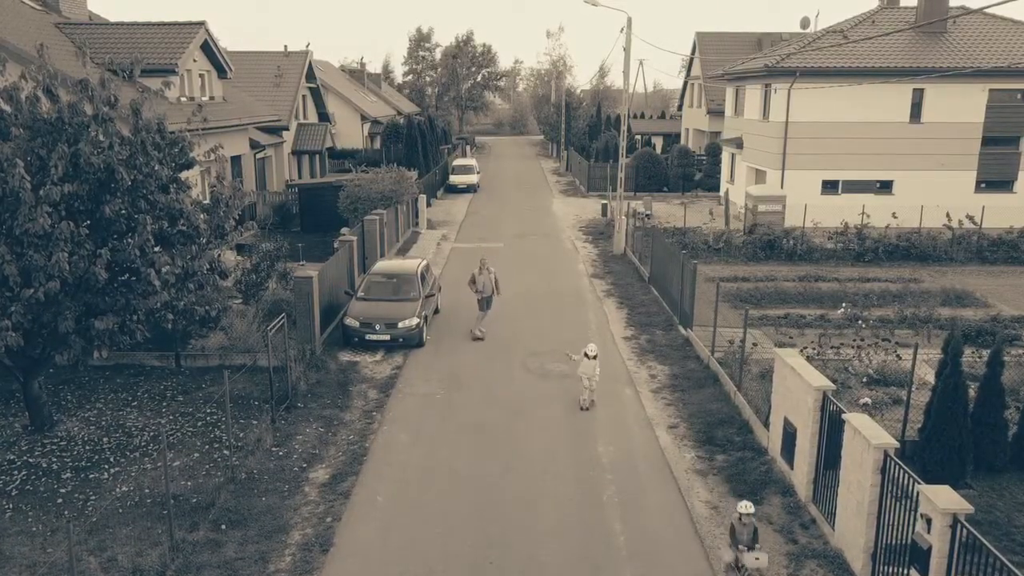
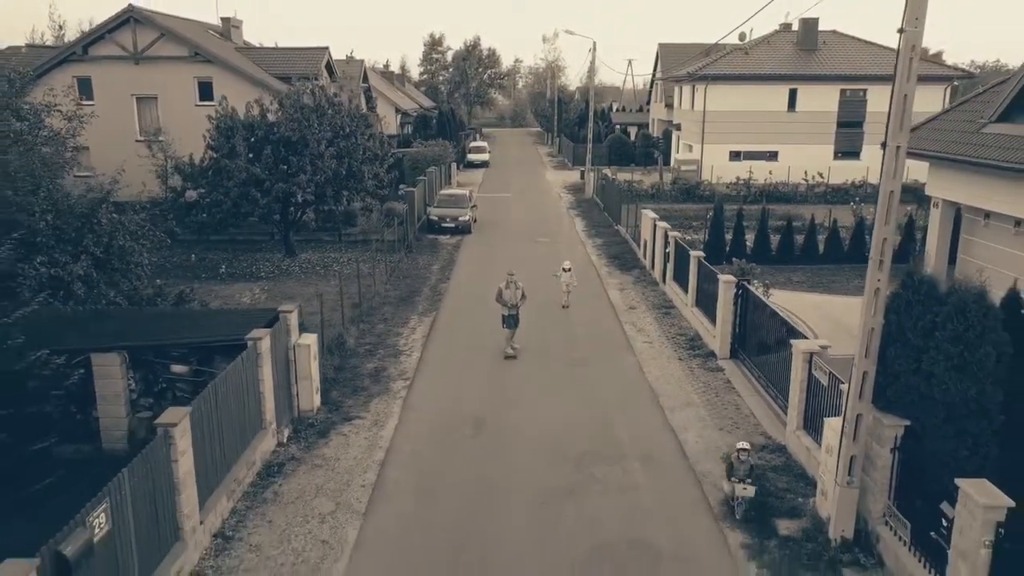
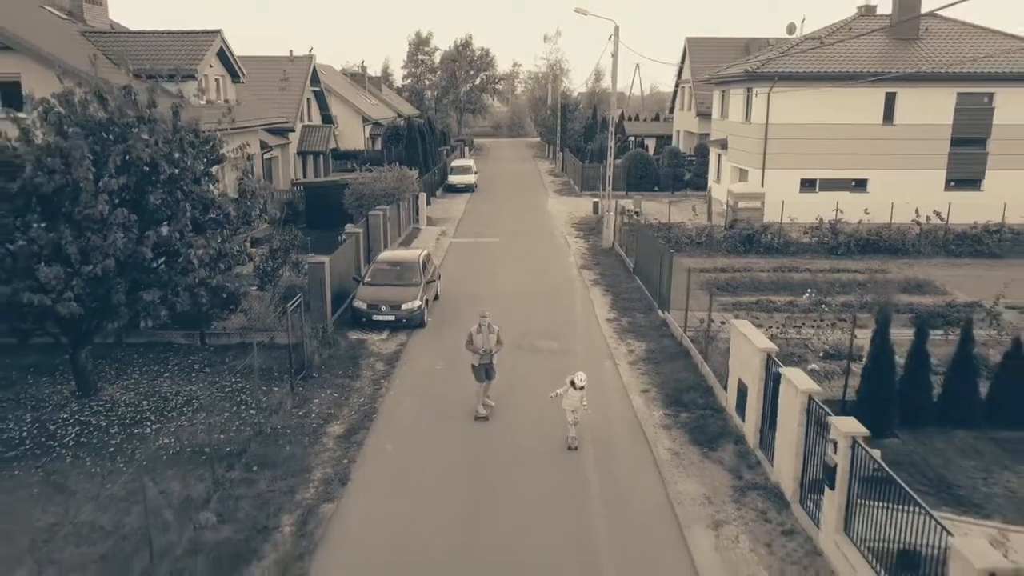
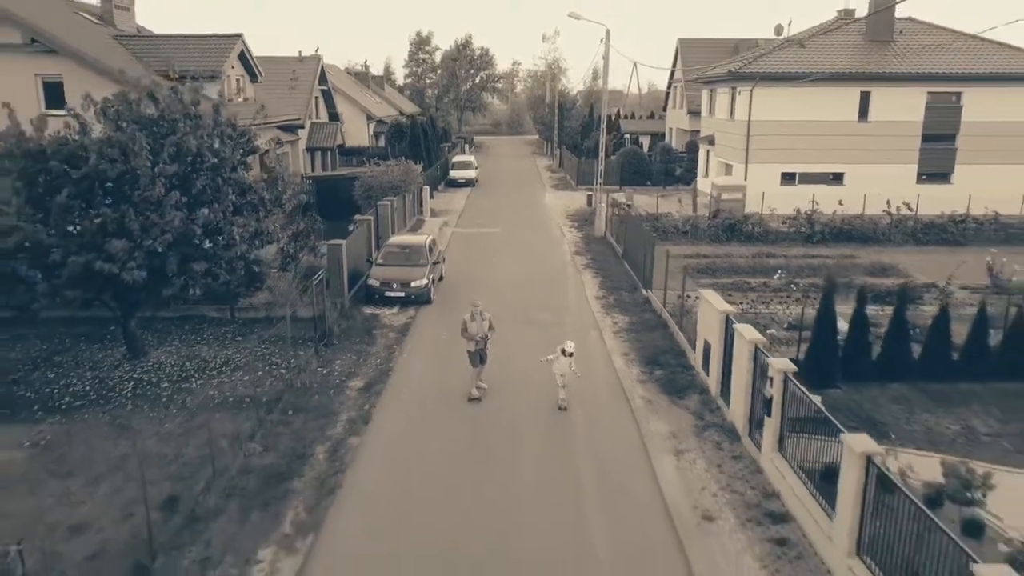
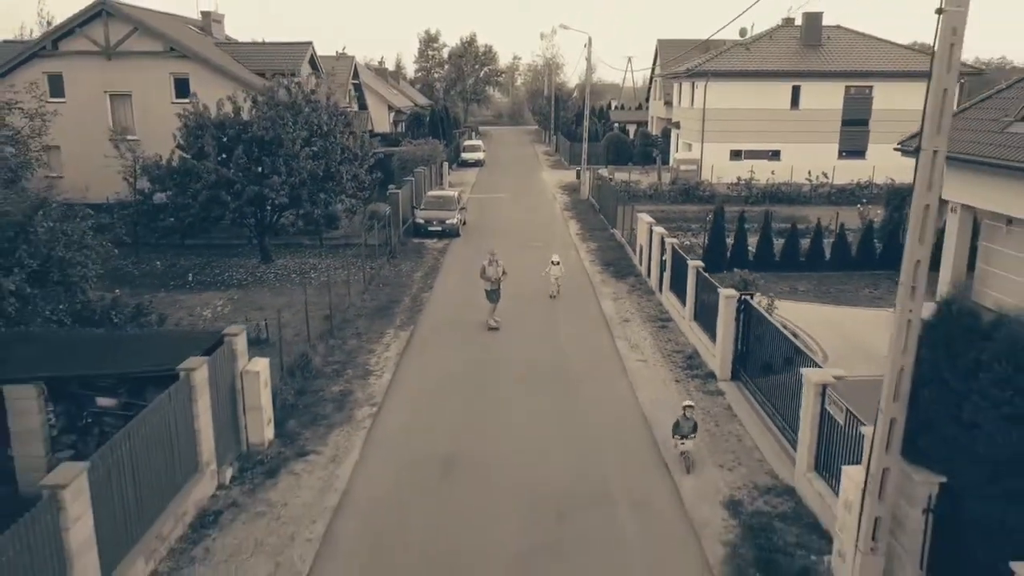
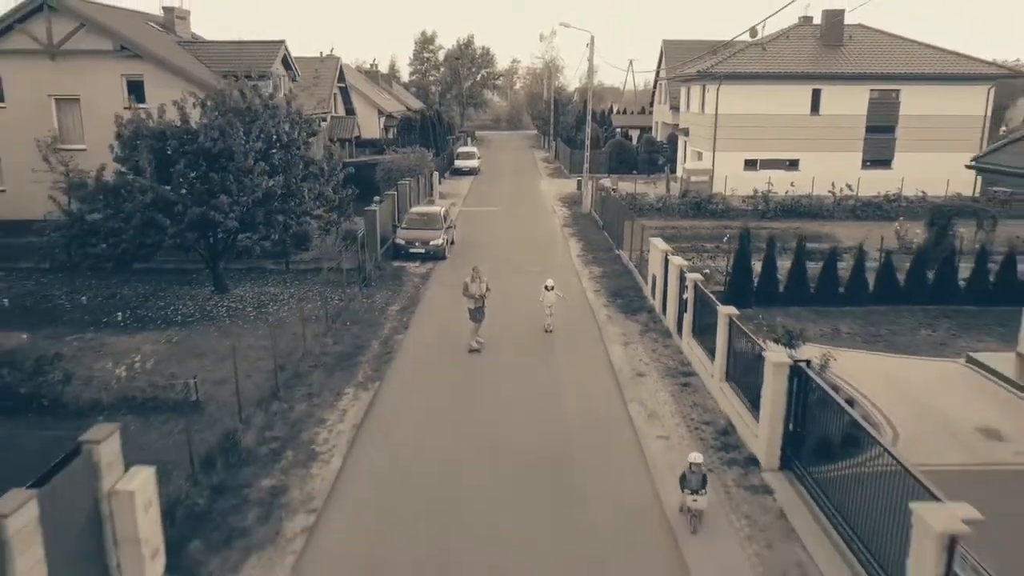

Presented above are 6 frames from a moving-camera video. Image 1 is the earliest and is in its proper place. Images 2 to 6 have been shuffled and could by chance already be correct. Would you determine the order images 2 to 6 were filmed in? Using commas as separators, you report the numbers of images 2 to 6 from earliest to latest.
3, 4, 6, 5, 2
